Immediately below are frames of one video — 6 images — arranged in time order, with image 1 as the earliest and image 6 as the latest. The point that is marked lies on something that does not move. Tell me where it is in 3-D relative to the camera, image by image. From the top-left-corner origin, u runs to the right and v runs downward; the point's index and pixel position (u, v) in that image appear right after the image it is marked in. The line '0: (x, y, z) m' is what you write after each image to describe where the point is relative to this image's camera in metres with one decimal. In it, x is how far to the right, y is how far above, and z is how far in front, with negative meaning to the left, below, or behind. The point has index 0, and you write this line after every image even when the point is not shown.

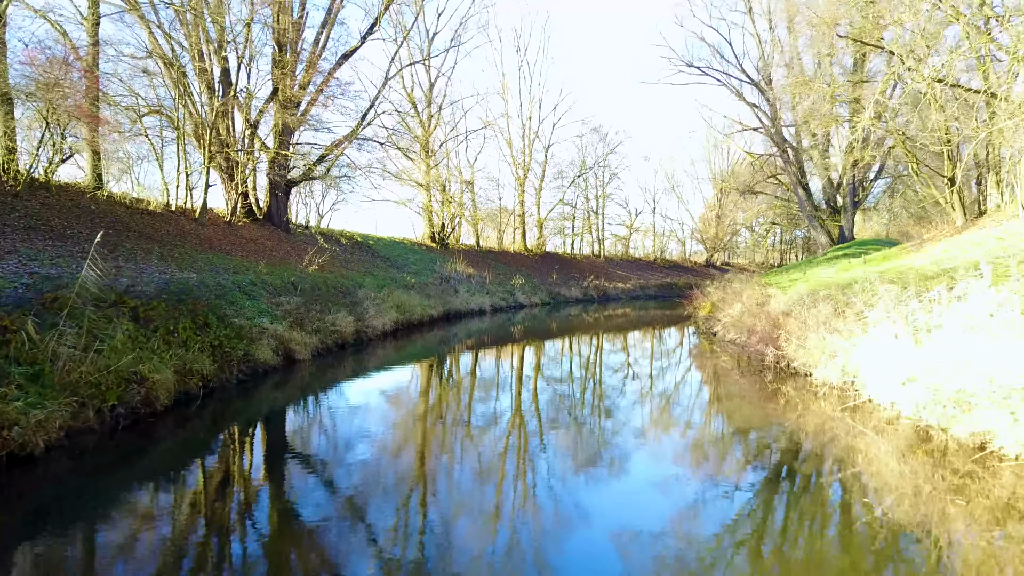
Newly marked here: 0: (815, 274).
0: (+6.9, +0.3, +11.9) m
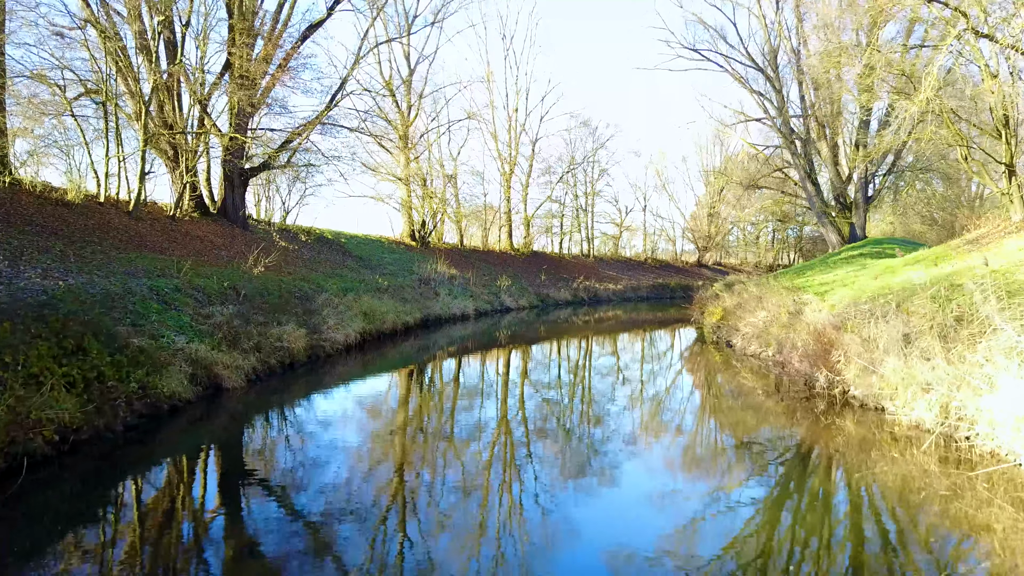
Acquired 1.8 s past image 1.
0: (+6.6, +0.2, +10.2) m
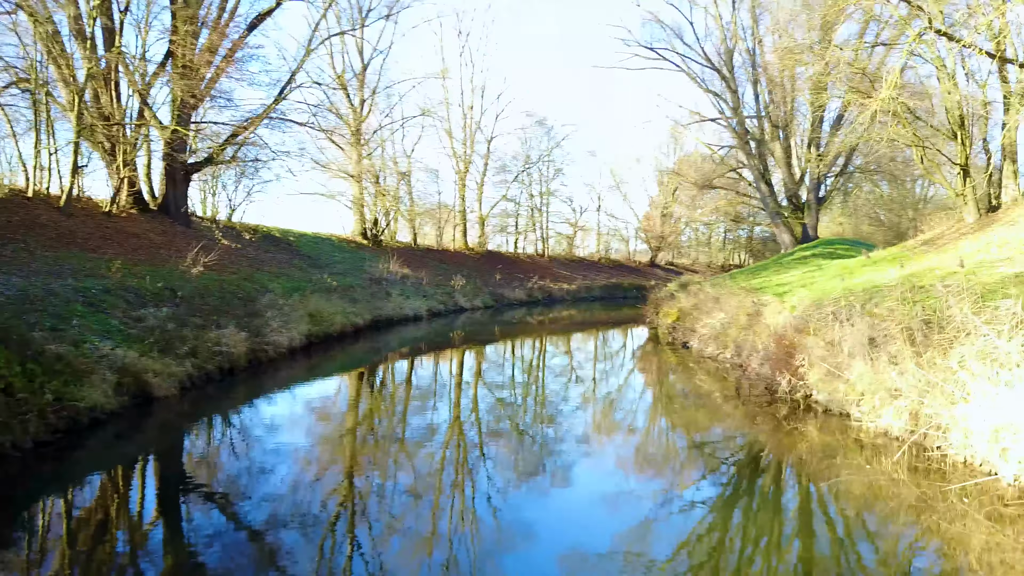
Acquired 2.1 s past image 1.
0: (+5.8, +0.2, +10.3) m
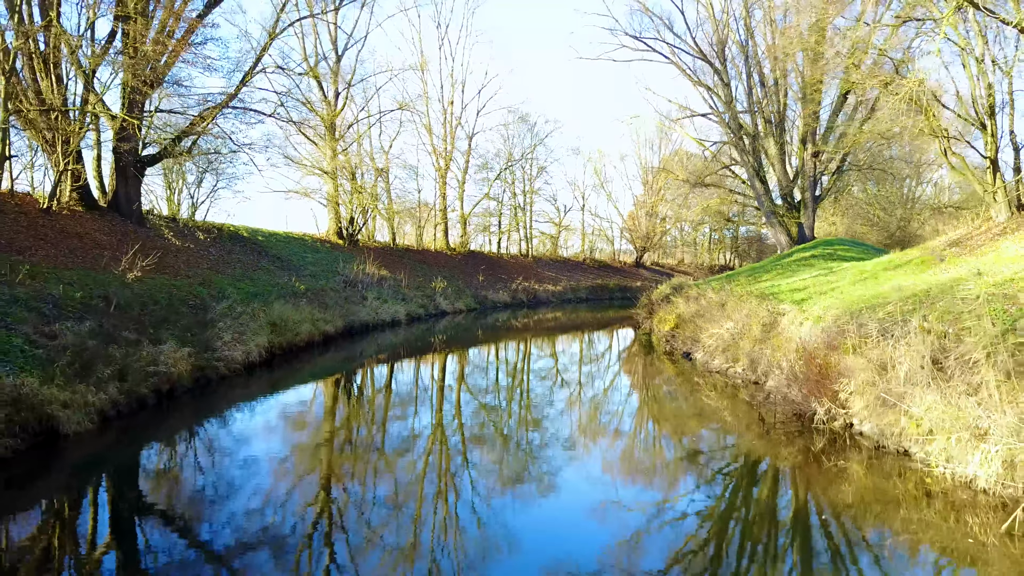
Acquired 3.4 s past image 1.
0: (+5.5, +0.1, +9.4) m
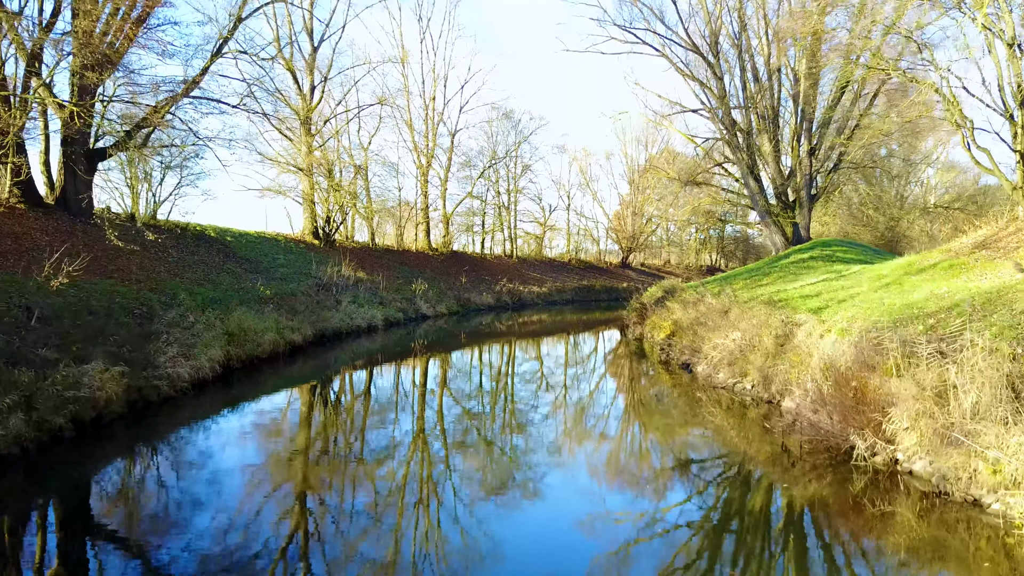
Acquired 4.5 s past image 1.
0: (+5.3, 0.0, +8.6) m
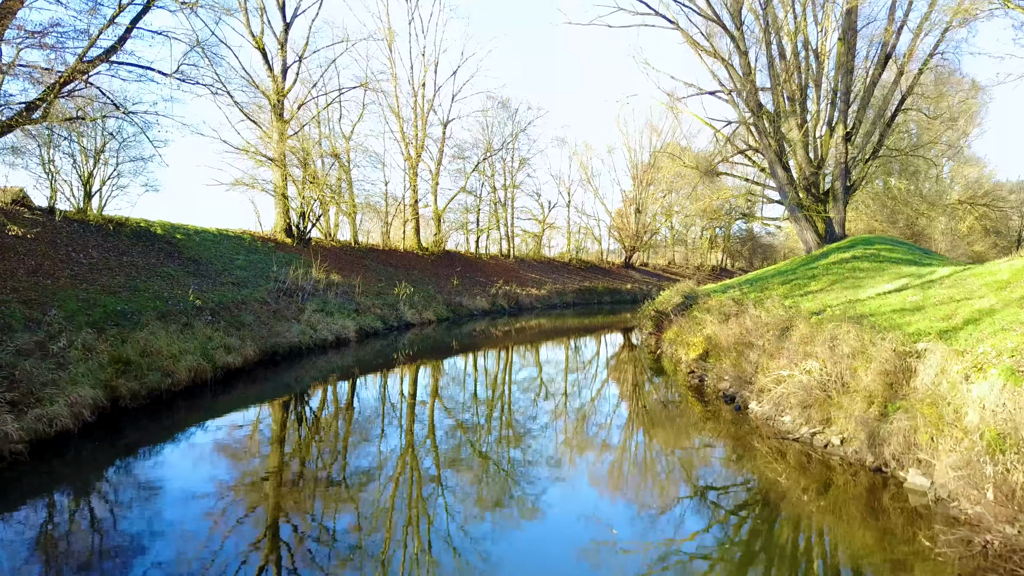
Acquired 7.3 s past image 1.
0: (+5.2, -0.2, +6.2) m
